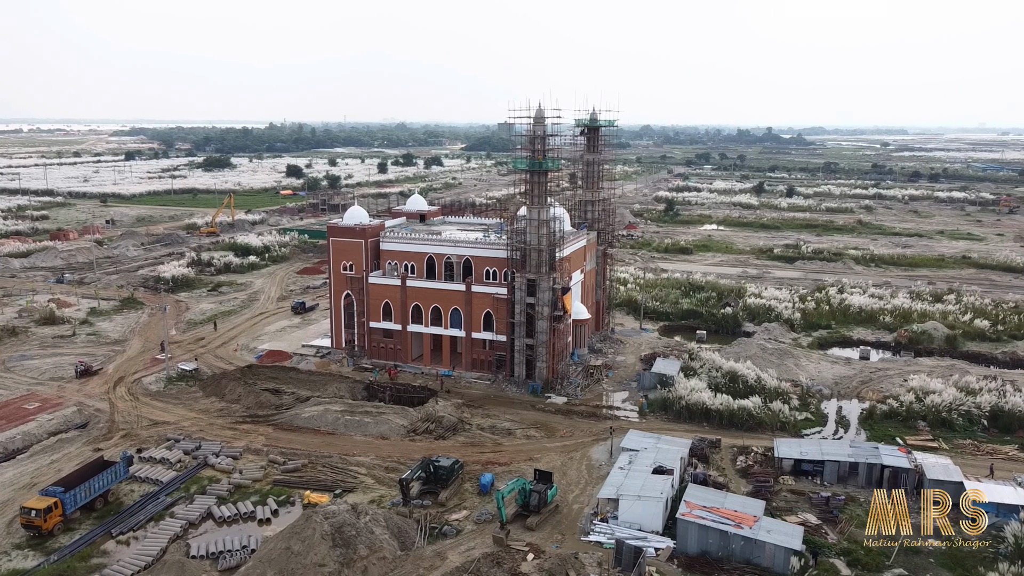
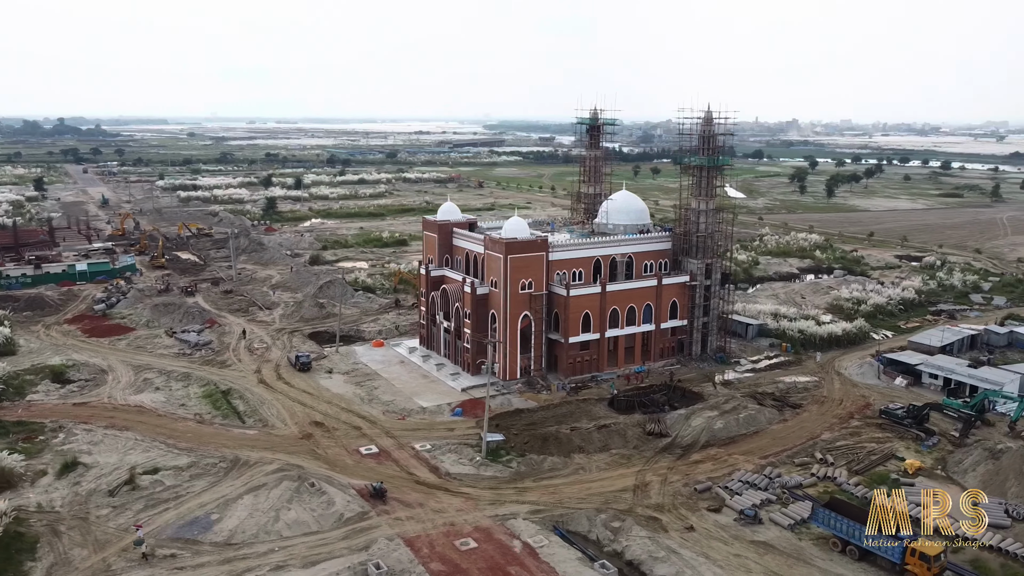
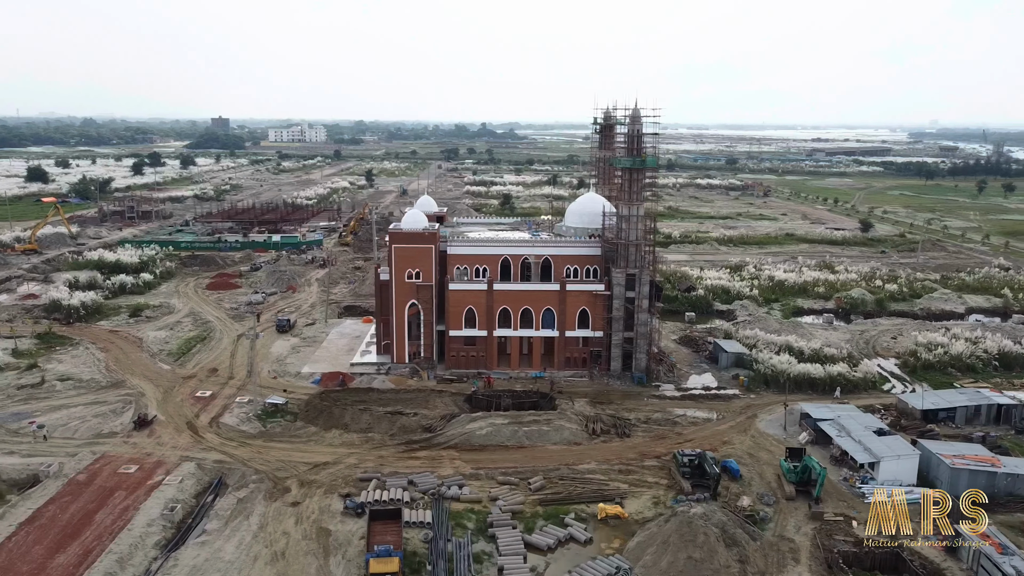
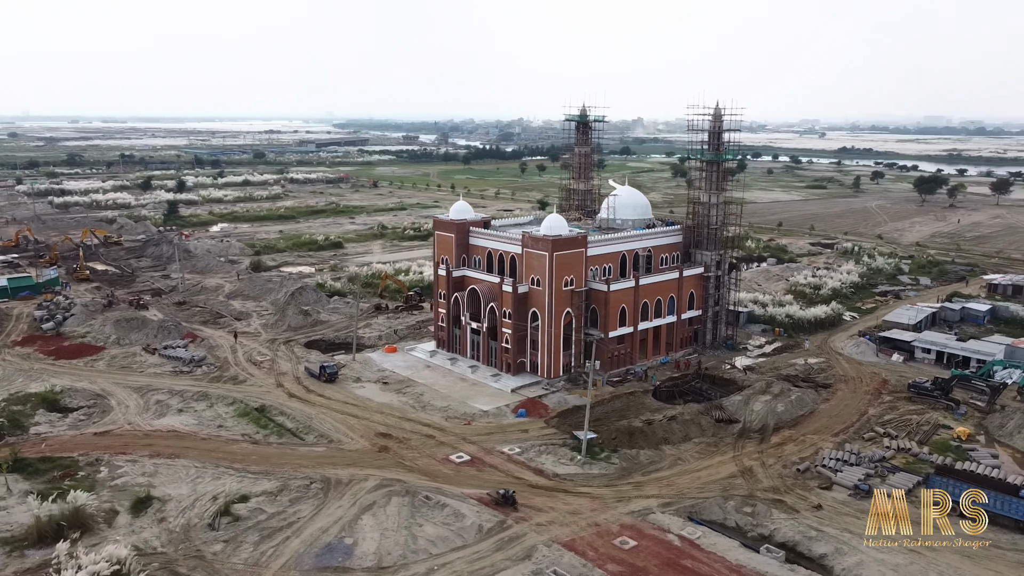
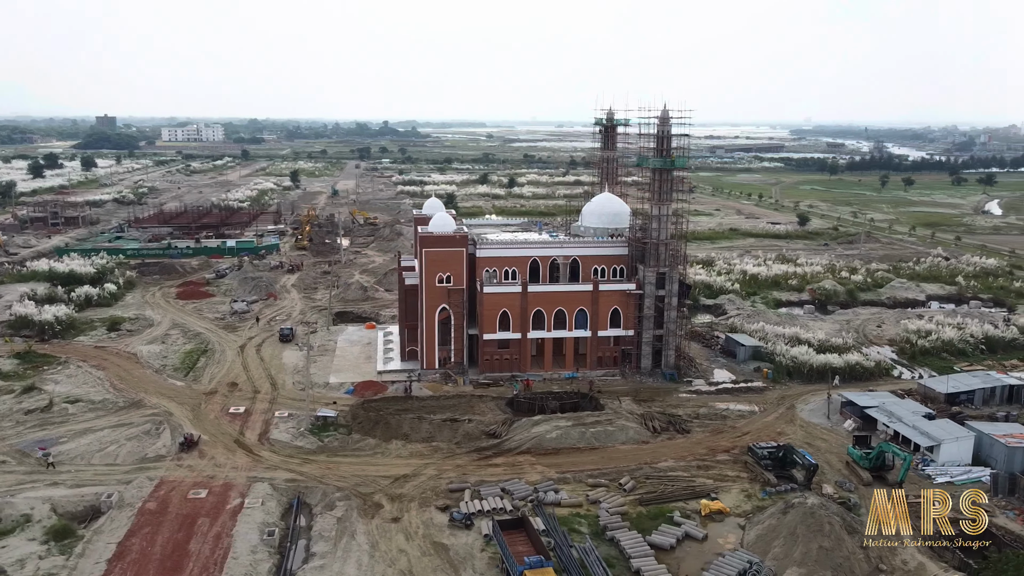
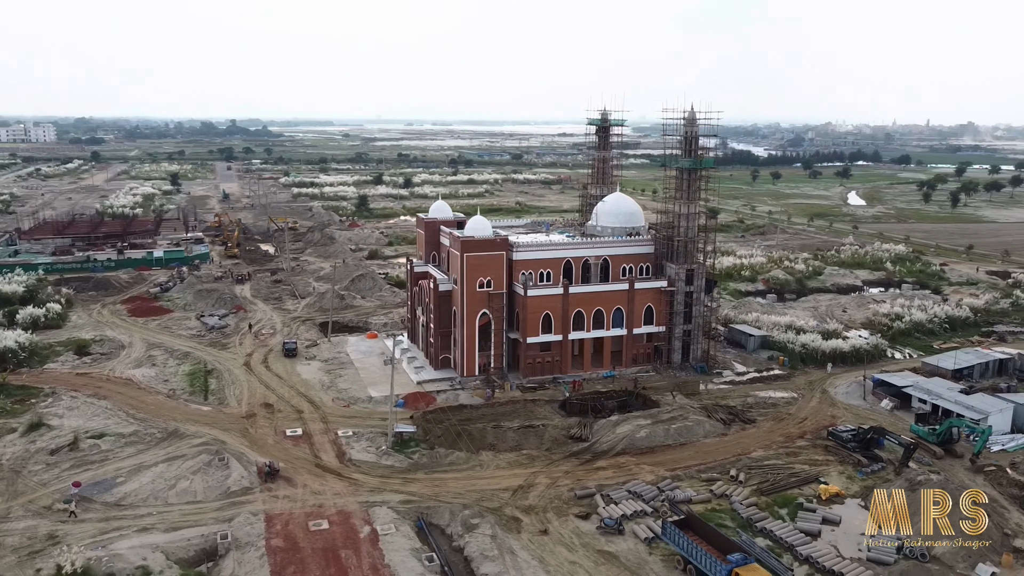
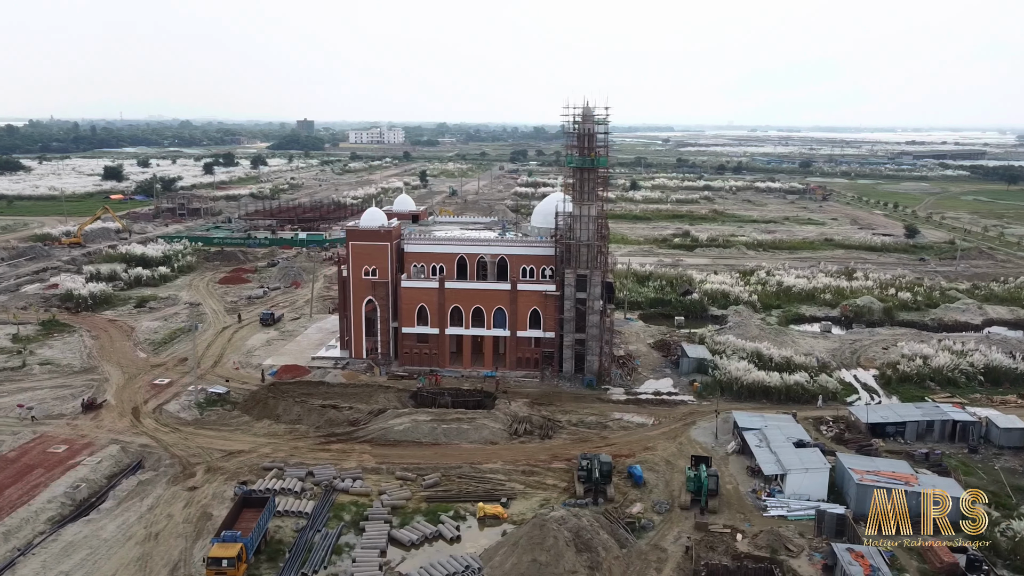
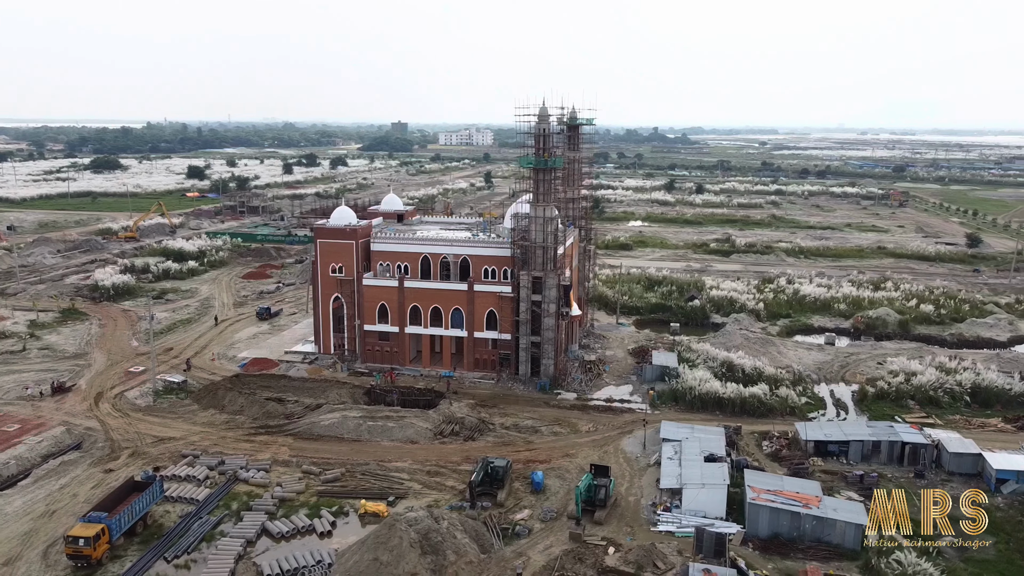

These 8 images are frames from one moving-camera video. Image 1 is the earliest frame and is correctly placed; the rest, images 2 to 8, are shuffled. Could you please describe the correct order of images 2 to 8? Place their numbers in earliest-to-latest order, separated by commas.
8, 7, 3, 5, 6, 2, 4
